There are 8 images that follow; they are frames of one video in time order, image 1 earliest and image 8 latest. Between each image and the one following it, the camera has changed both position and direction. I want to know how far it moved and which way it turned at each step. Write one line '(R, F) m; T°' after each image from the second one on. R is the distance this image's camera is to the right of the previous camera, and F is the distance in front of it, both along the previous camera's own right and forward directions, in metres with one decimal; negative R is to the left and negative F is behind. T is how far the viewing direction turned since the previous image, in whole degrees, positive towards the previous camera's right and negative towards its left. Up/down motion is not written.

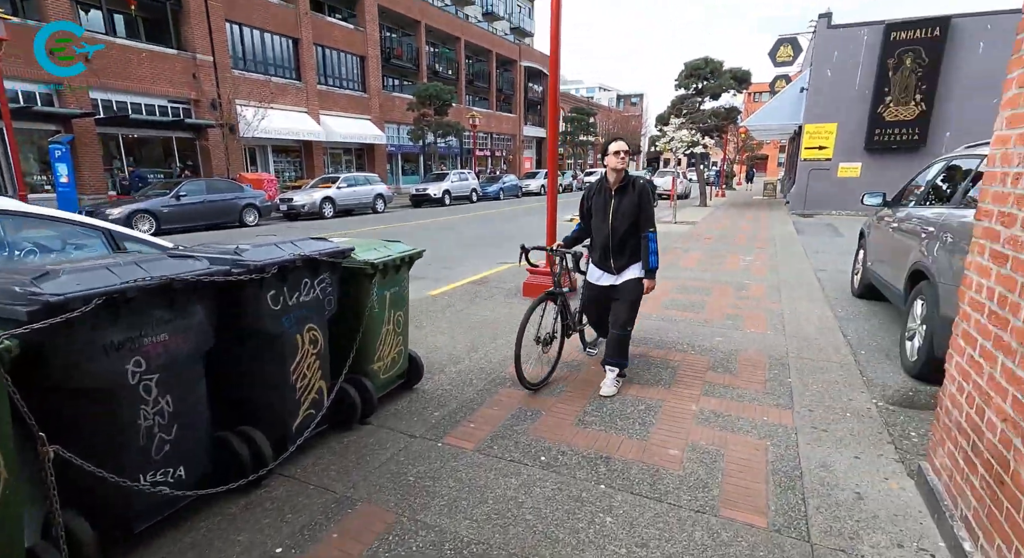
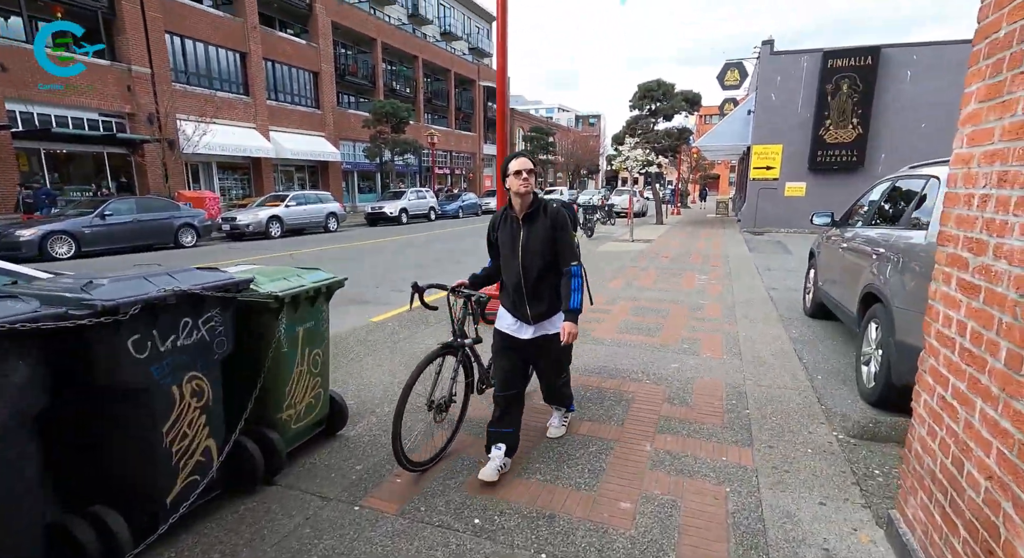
(+0.2, +0.3) m; +4°
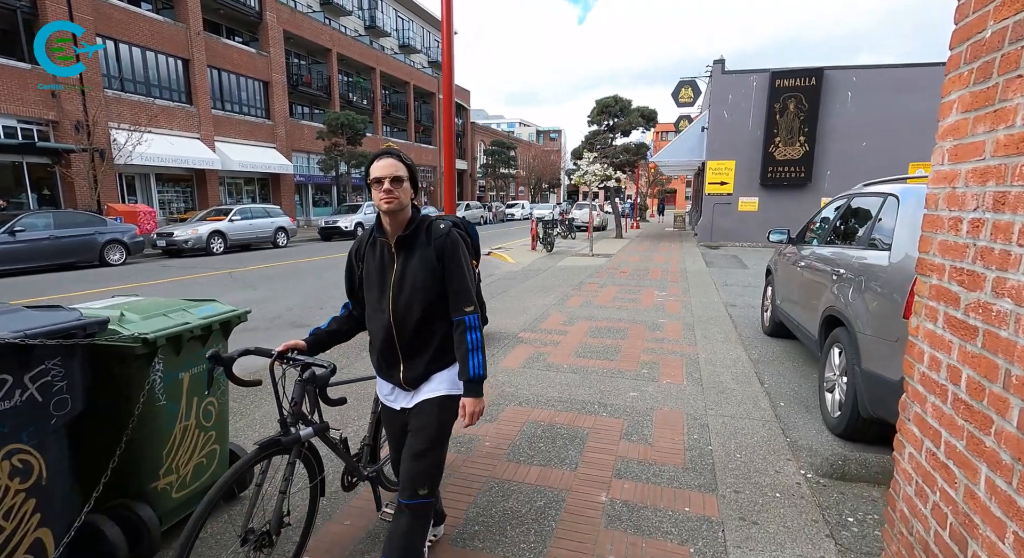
(+0.2, +0.4) m; +4°
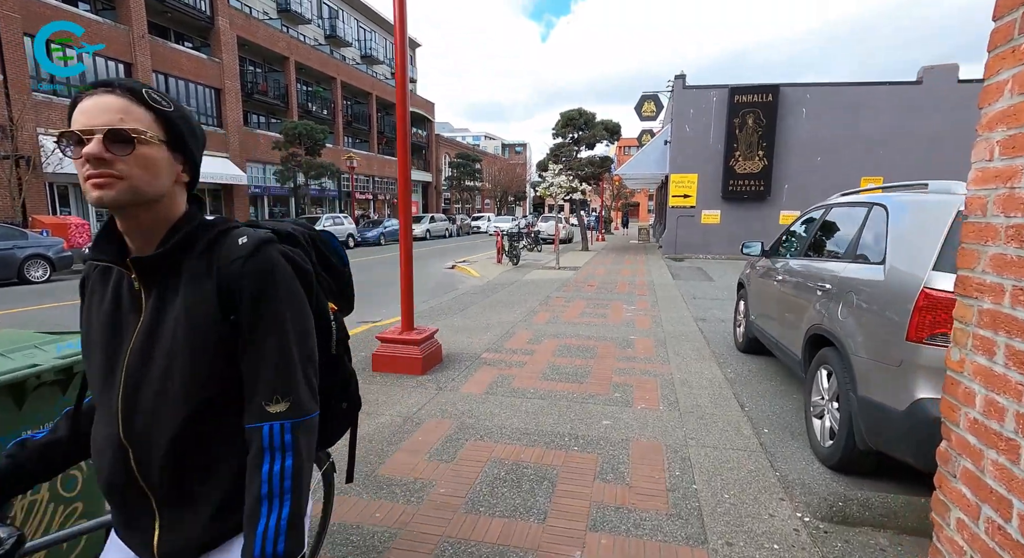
(+0.1, +0.4) m; +4°
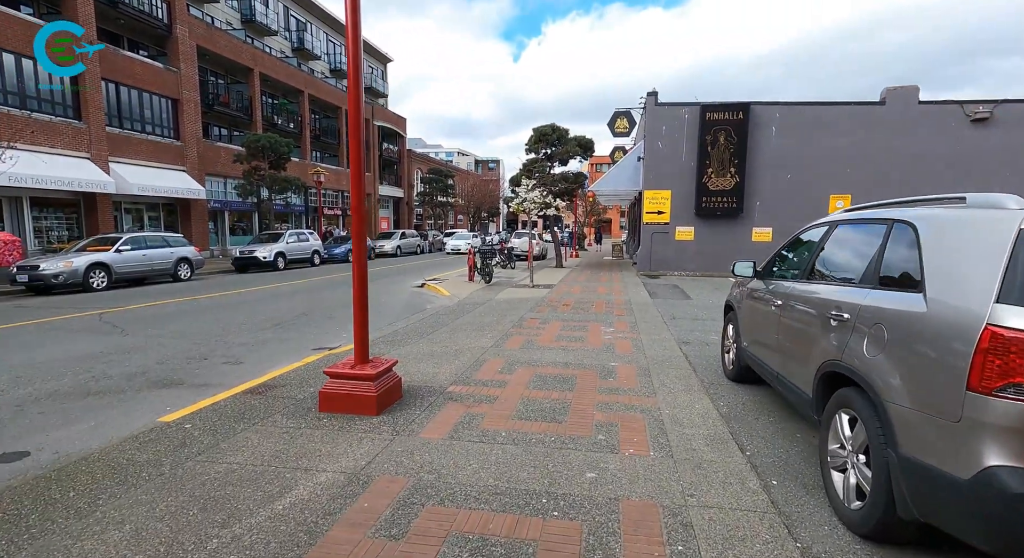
(+0.1, +0.6) m; +3°
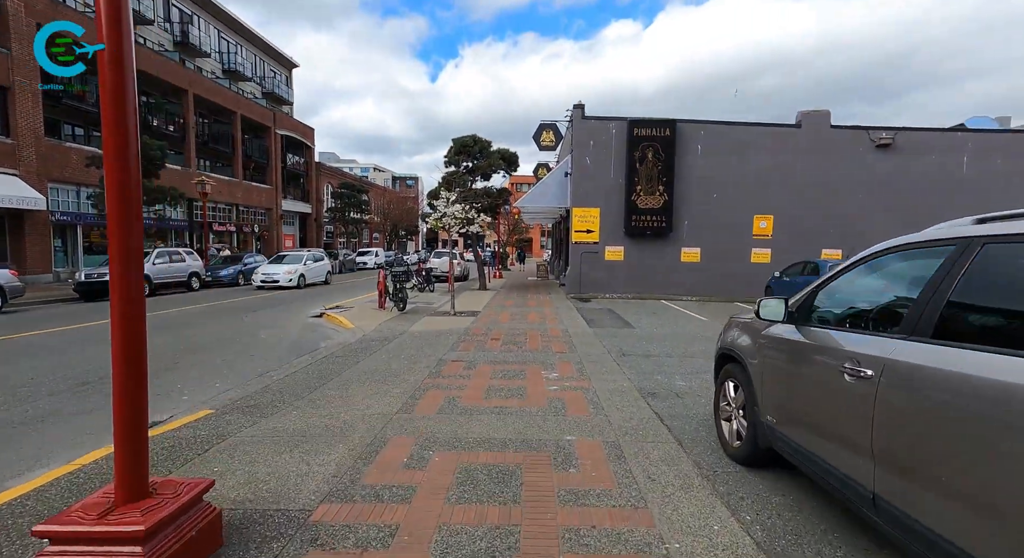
(+0.1, +1.8) m; +9°
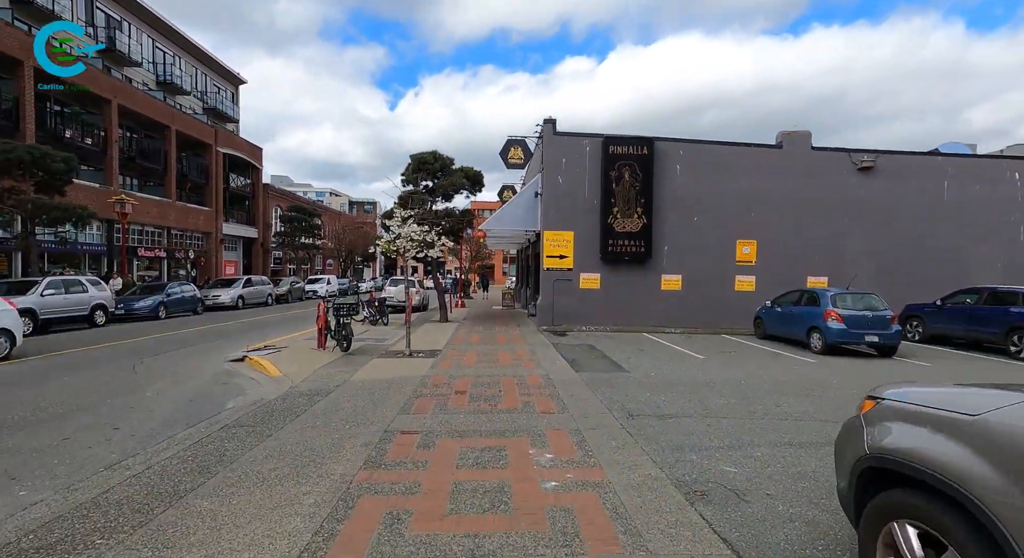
(-0.1, +1.9) m; +5°
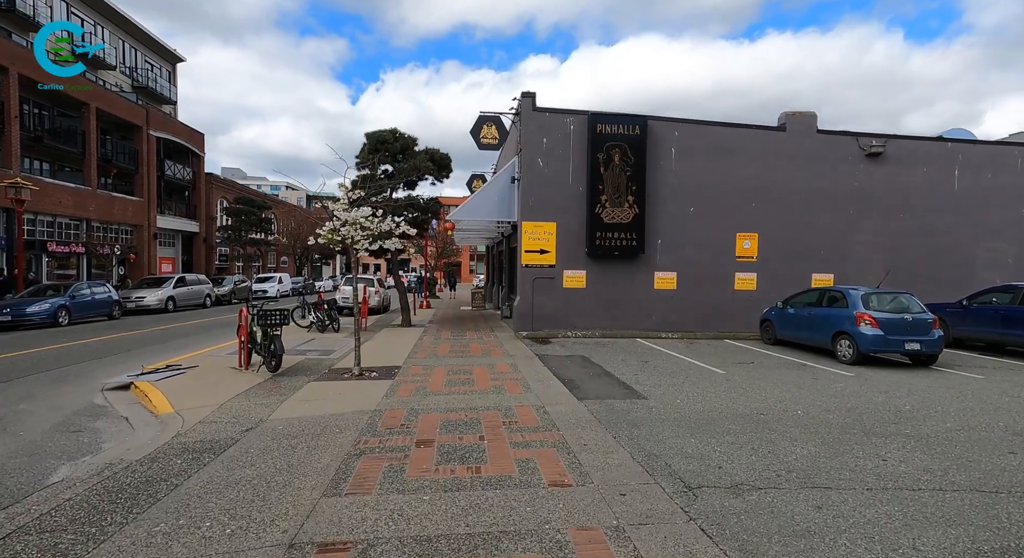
(-0.2, +2.2) m; +4°
